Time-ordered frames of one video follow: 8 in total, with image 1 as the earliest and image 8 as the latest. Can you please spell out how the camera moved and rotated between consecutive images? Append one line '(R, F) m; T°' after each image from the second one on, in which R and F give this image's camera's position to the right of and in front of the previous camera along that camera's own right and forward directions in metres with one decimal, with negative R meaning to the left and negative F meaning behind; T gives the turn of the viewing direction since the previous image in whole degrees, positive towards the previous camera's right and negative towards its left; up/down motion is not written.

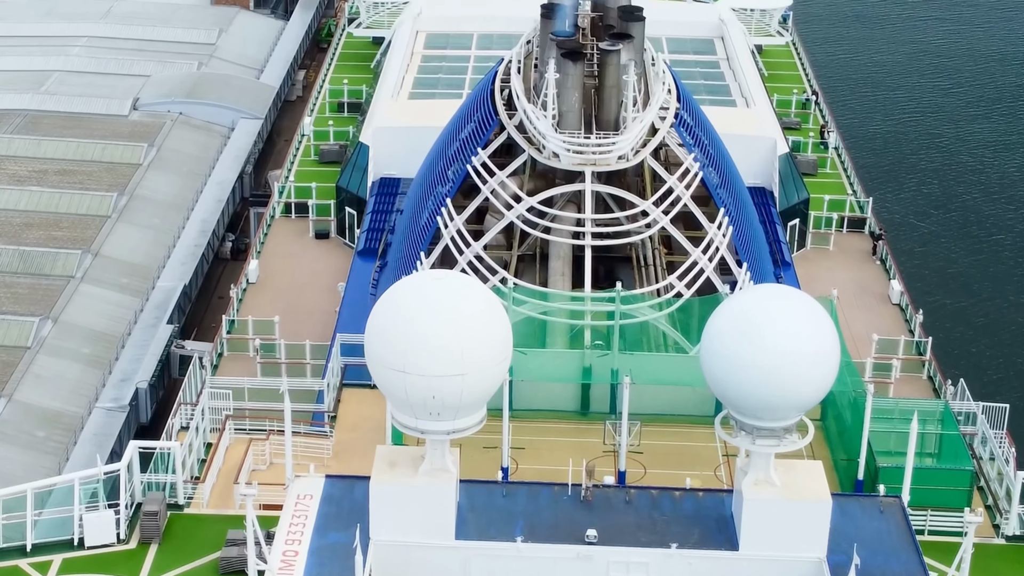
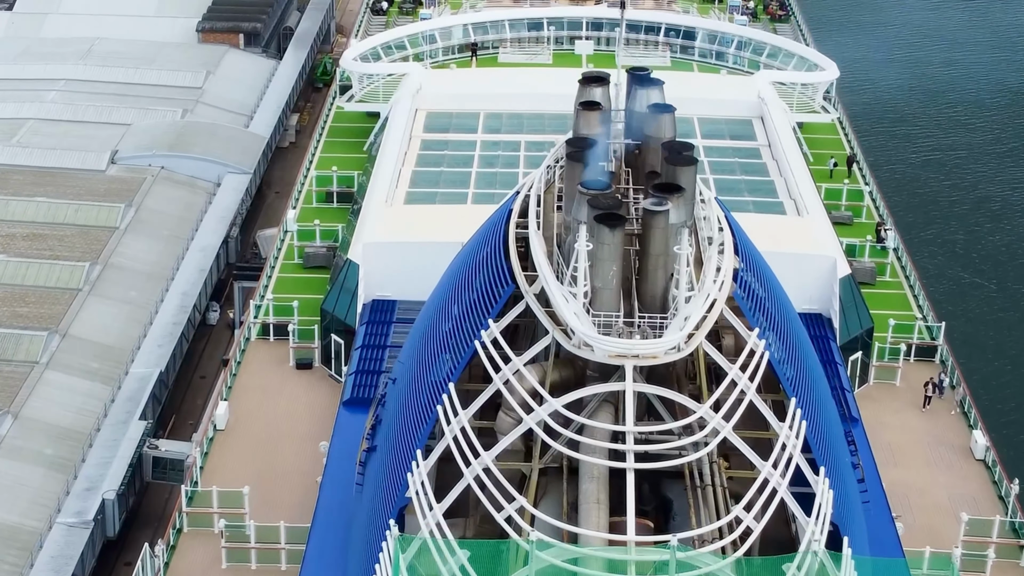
(-0.3, +8.4) m; 0°
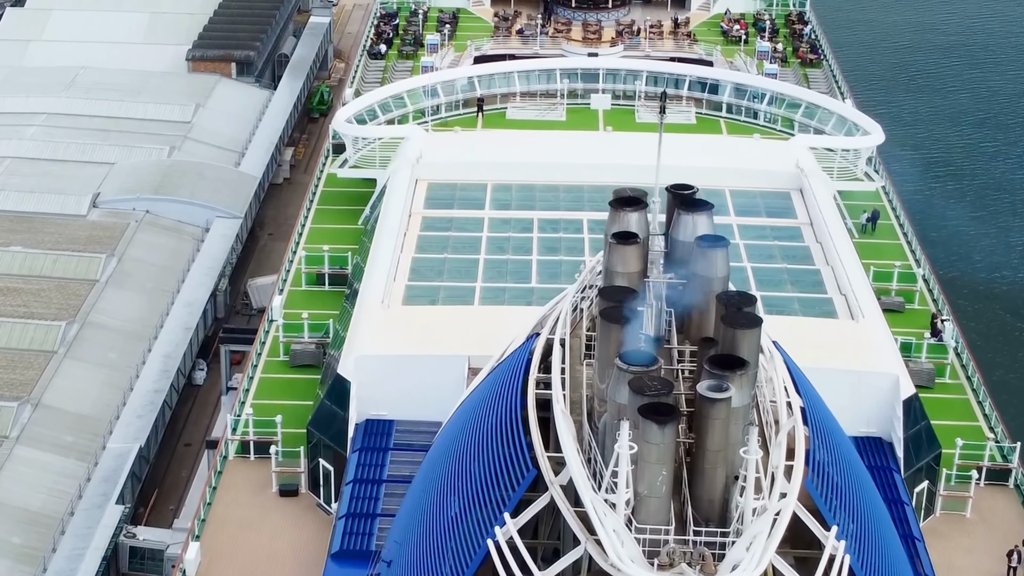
(-0.3, +6.4) m; 0°
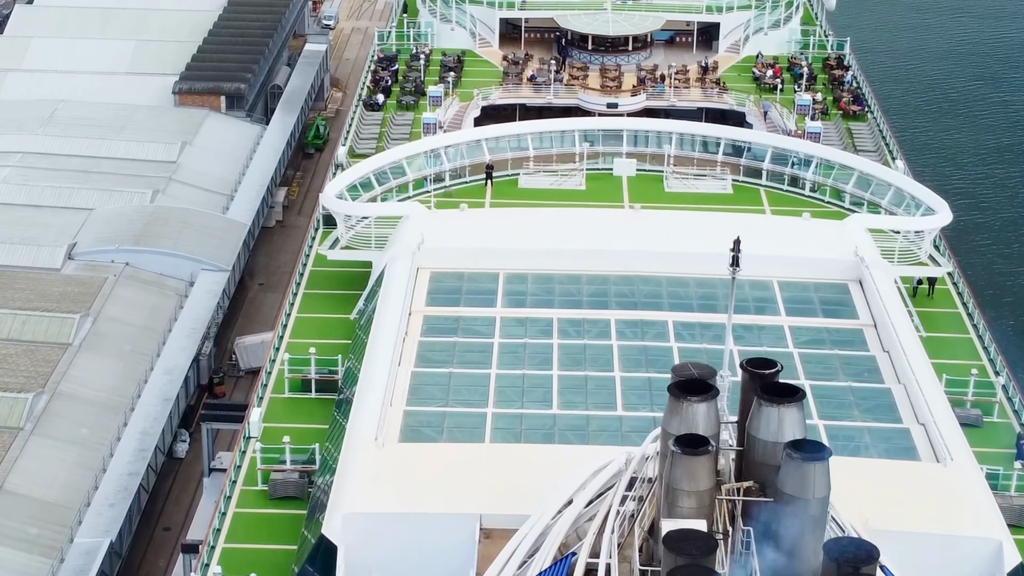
(-0.4, +7.5) m; 0°
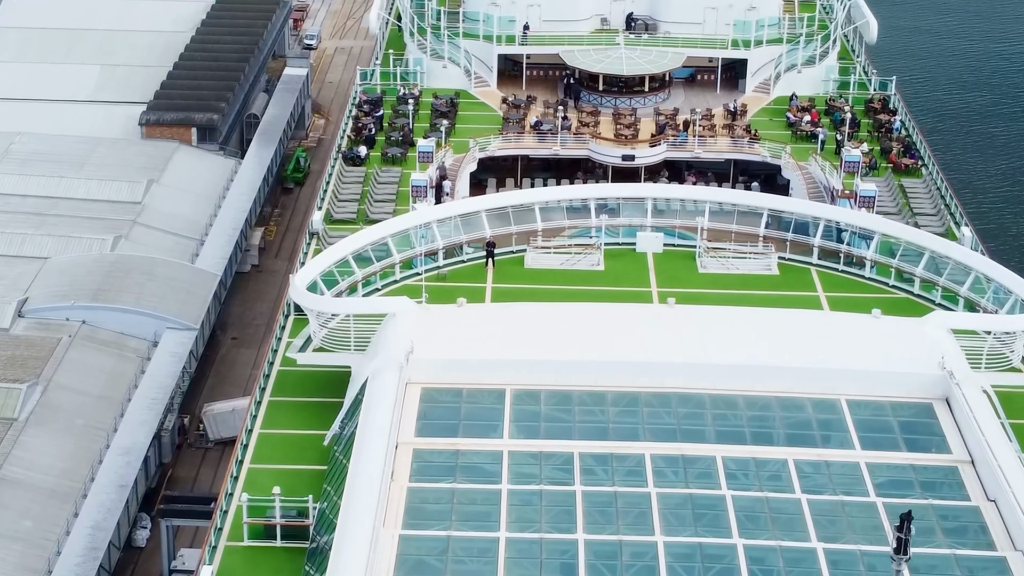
(-0.4, +9.1) m; 0°
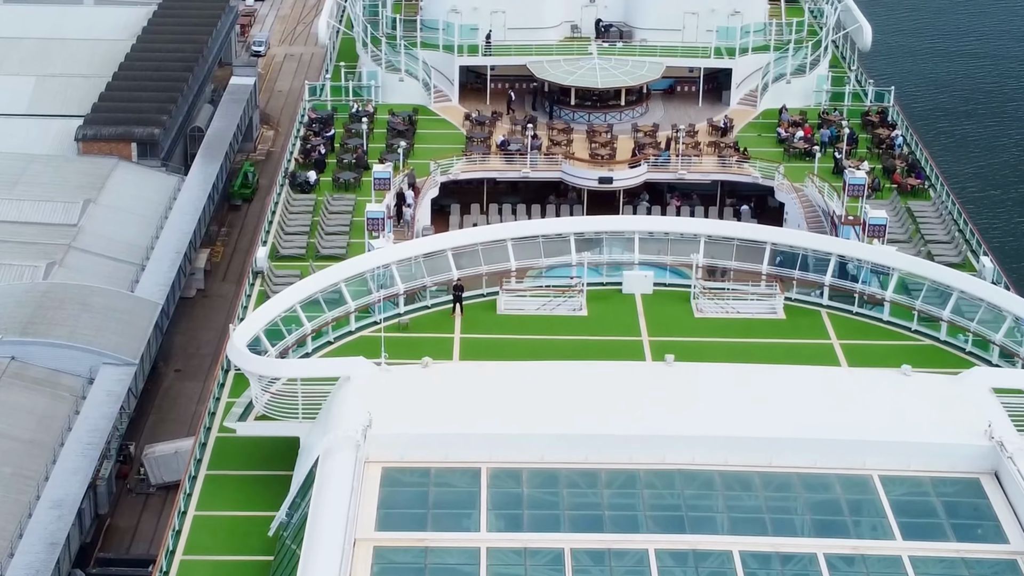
(-0.3, +5.9) m; +1°
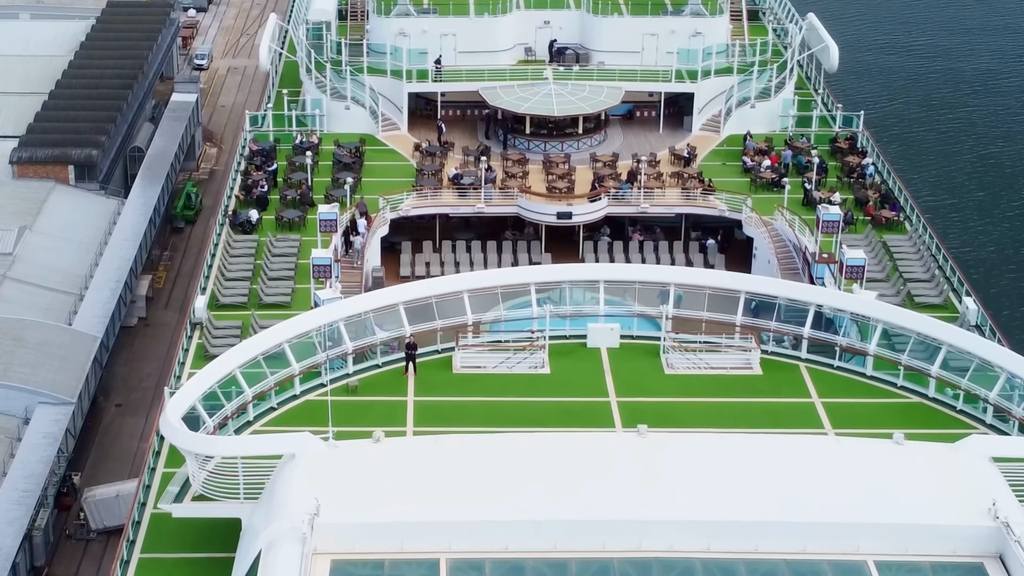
(-0.1, +3.0) m; +1°
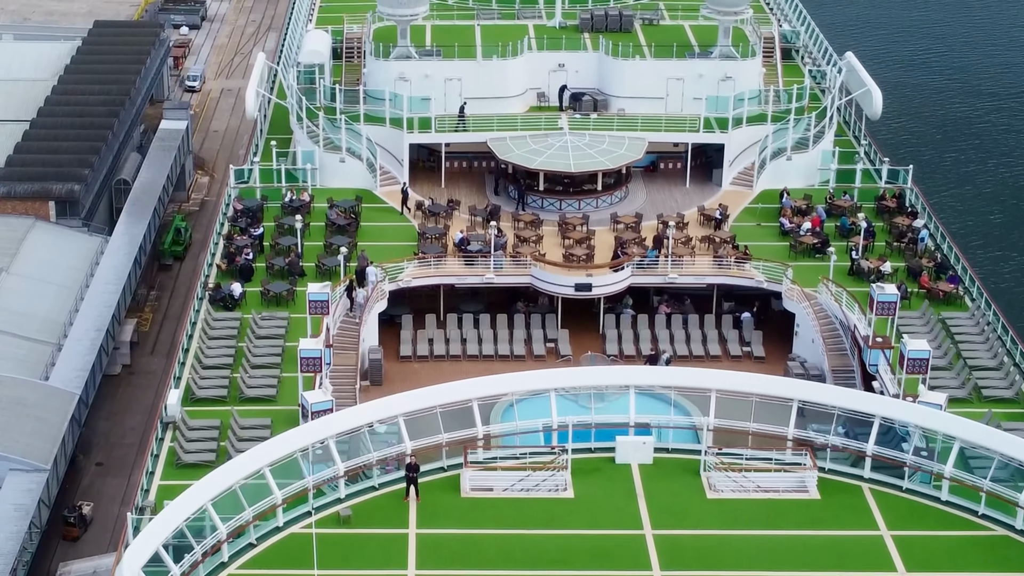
(-0.3, +5.6) m; 0°
